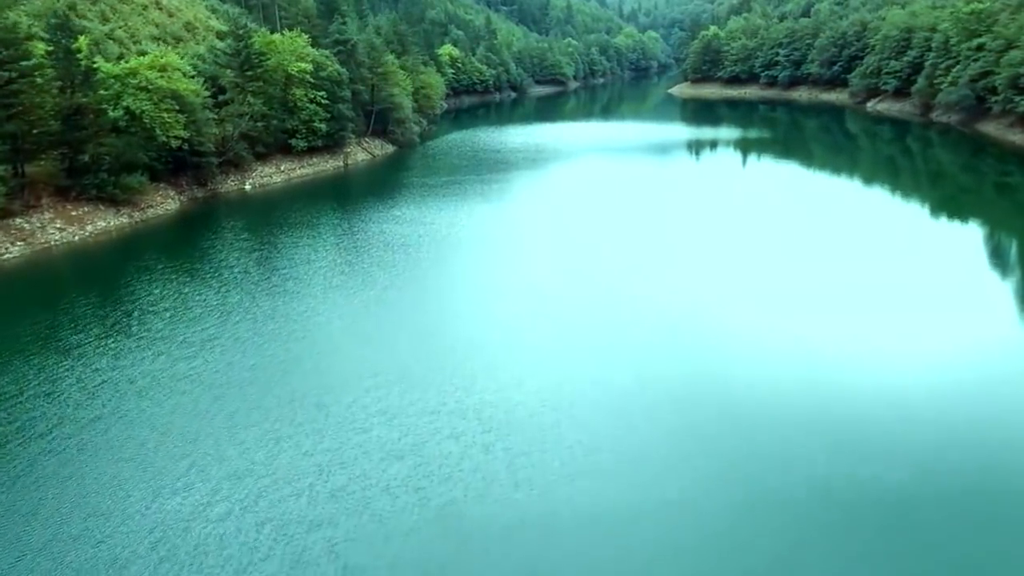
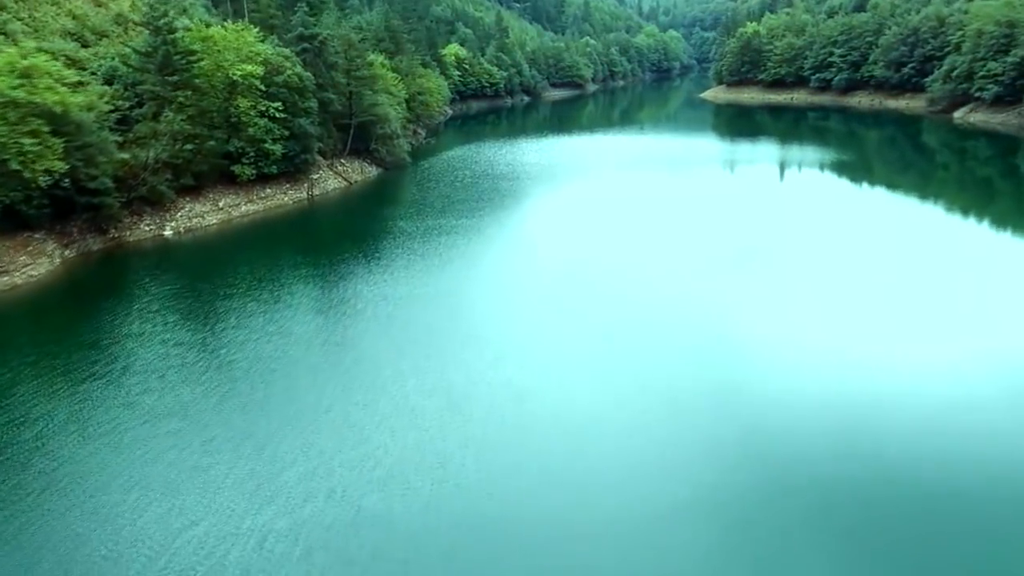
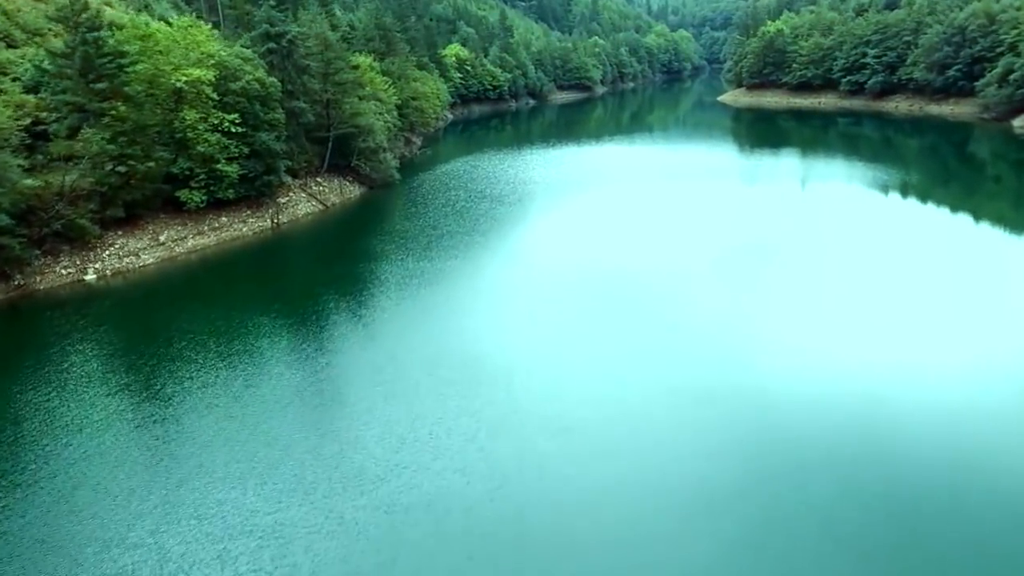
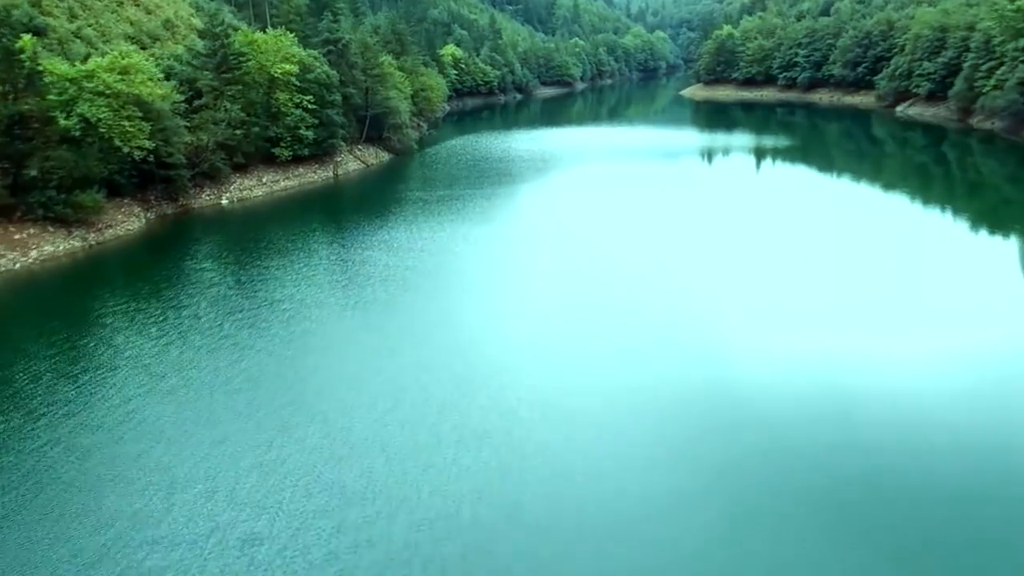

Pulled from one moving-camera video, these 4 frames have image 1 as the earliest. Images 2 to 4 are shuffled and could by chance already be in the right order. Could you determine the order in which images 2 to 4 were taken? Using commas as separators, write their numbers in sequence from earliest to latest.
4, 2, 3
